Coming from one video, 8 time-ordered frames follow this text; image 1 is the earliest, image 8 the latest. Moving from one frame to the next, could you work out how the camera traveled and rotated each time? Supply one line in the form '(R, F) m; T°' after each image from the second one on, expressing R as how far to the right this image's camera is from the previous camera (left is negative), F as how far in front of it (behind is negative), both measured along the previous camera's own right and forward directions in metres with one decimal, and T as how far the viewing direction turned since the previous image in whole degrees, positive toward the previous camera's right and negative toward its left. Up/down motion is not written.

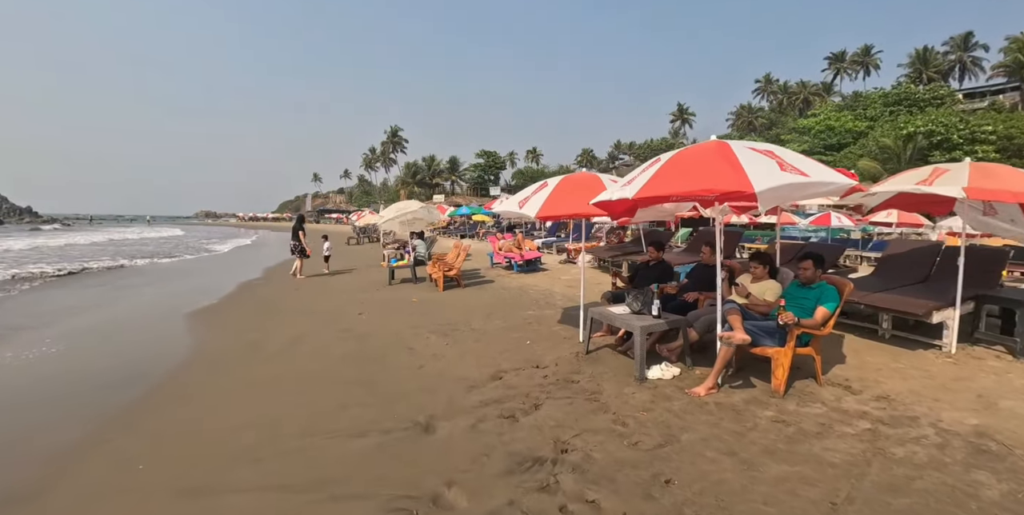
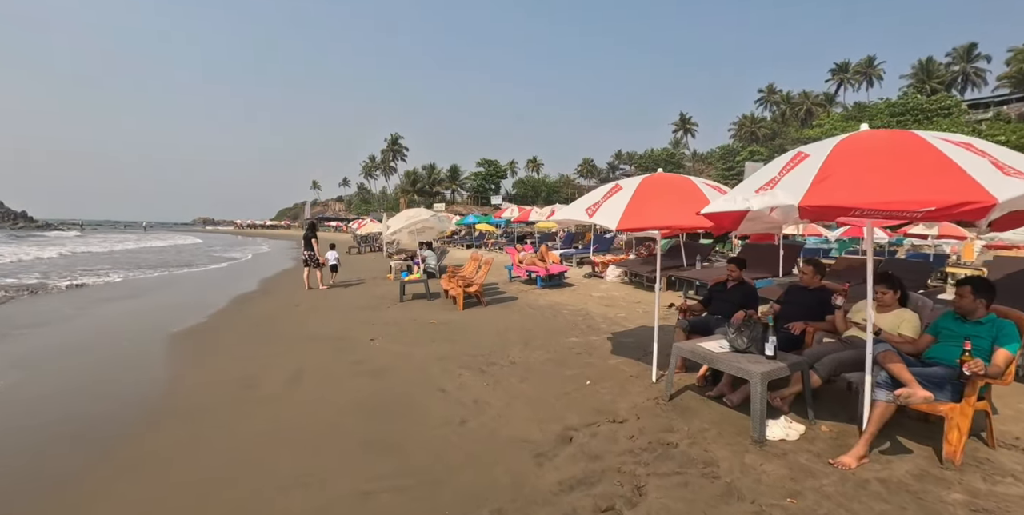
(-0.7, +1.3) m; 0°
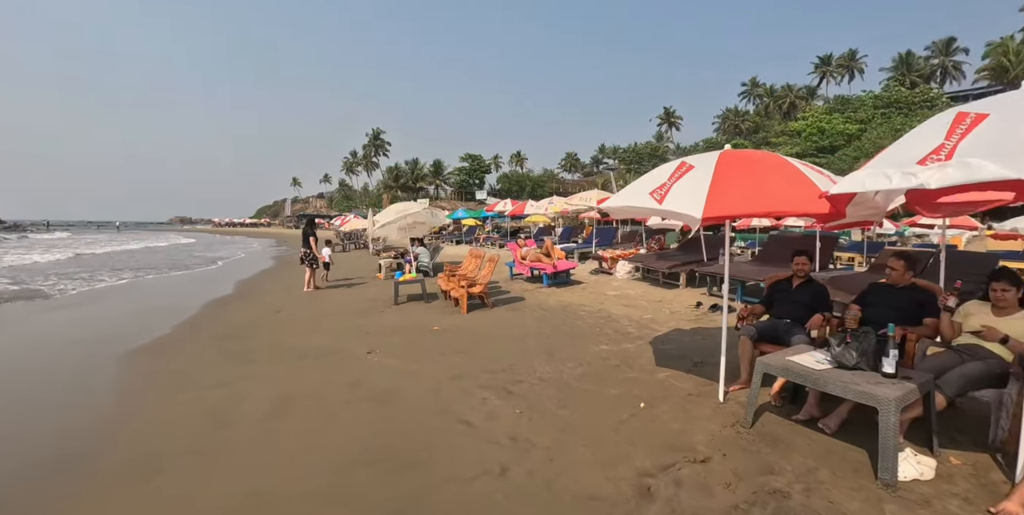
(-0.5, +1.0) m; +2°
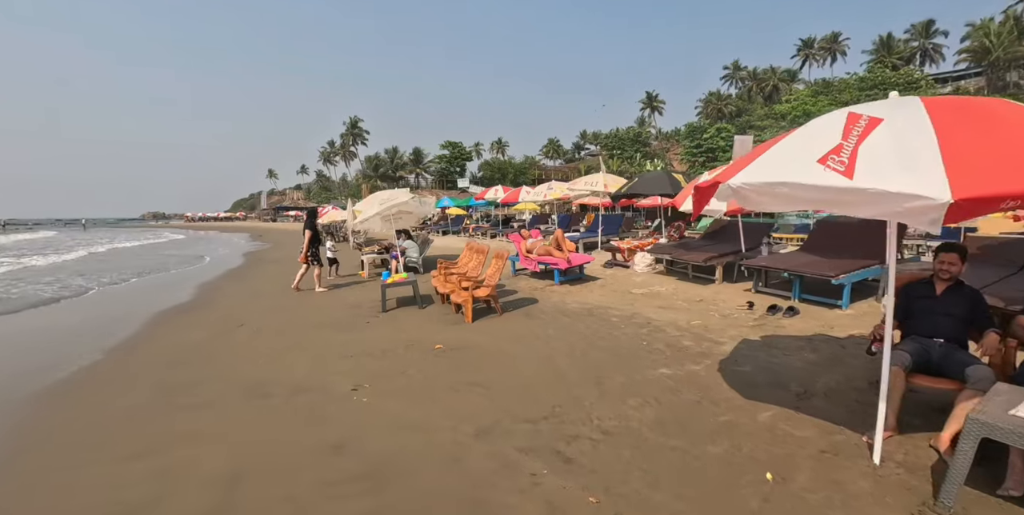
(-0.5, +1.5) m; +2°
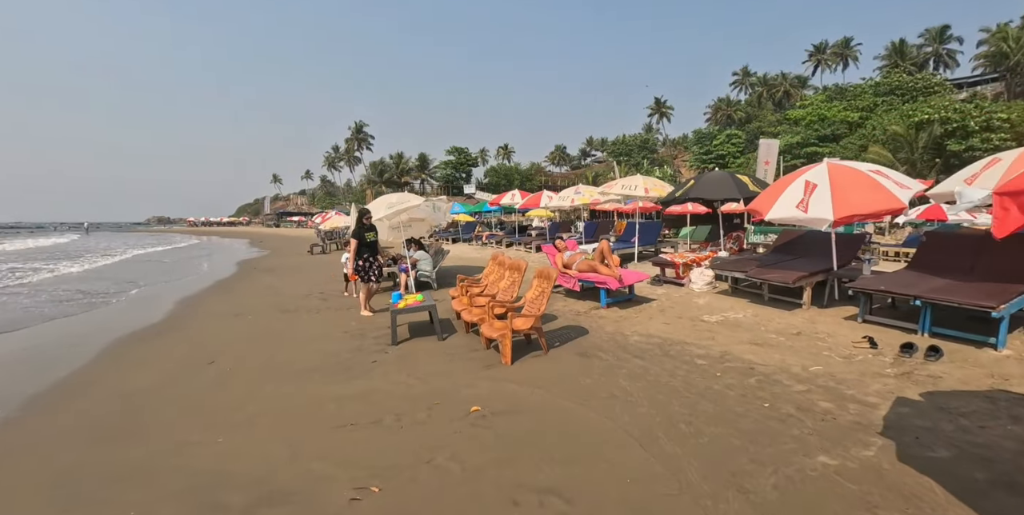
(-0.5, +1.6) m; 0°
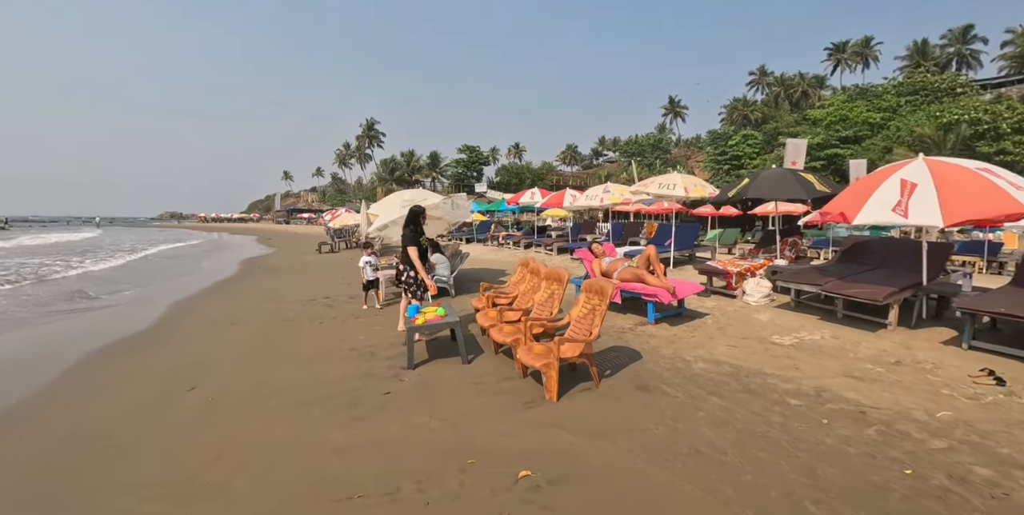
(-0.3, +1.0) m; -1°
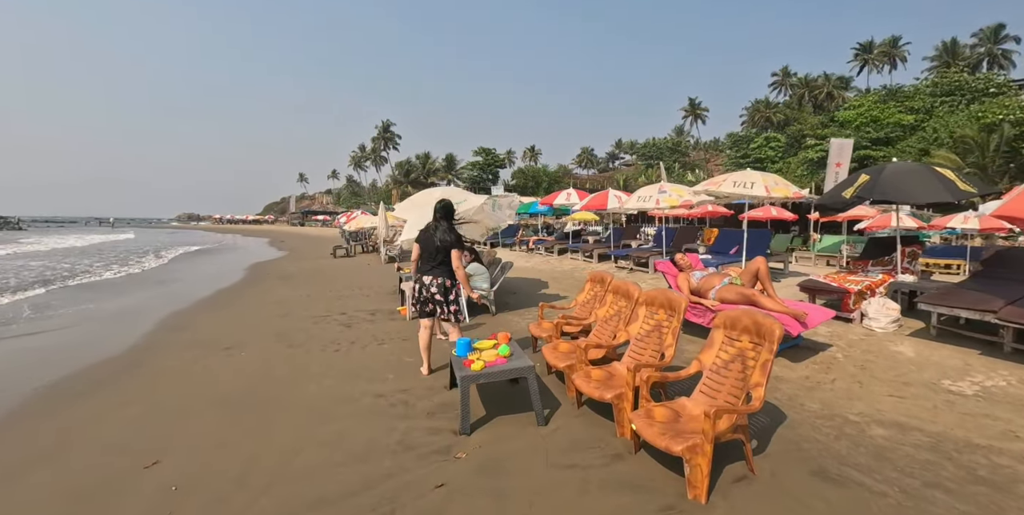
(-0.6, +1.4) m; -2°
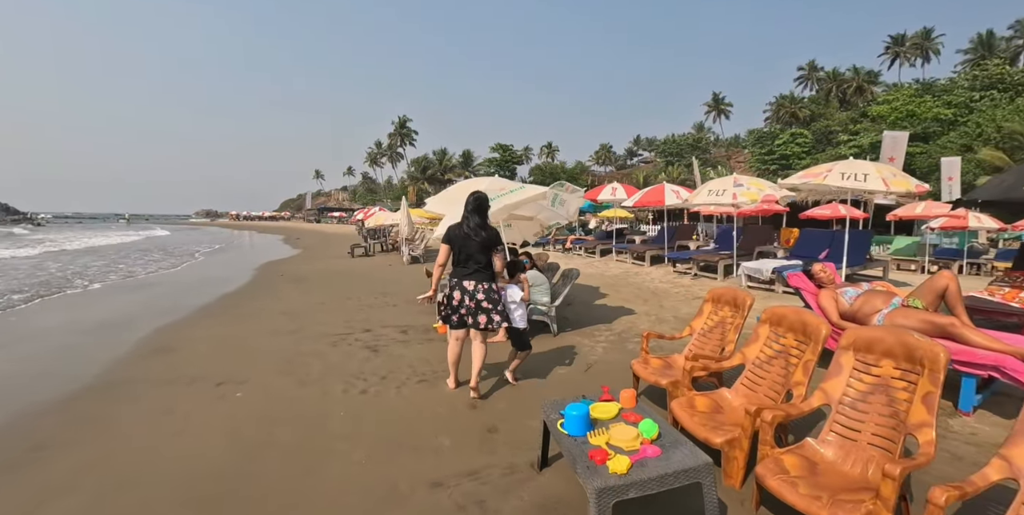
(-0.6, +1.3) m; -2°
